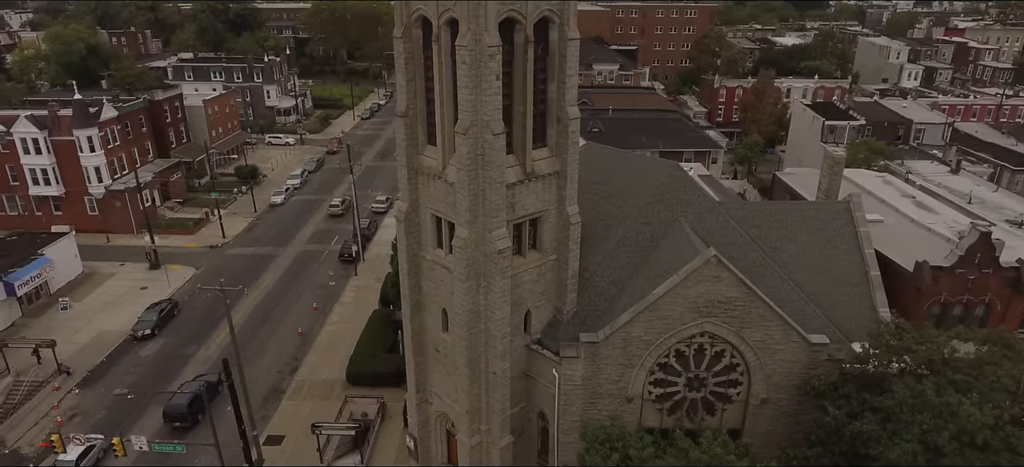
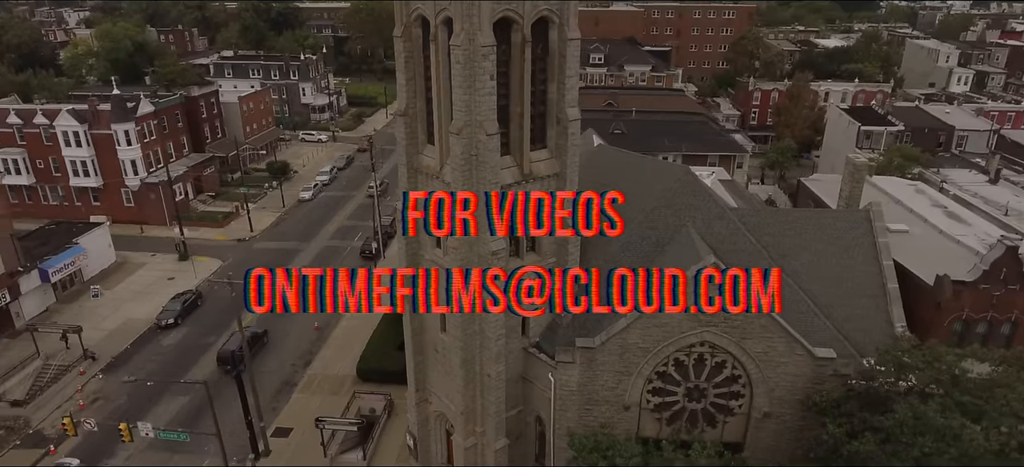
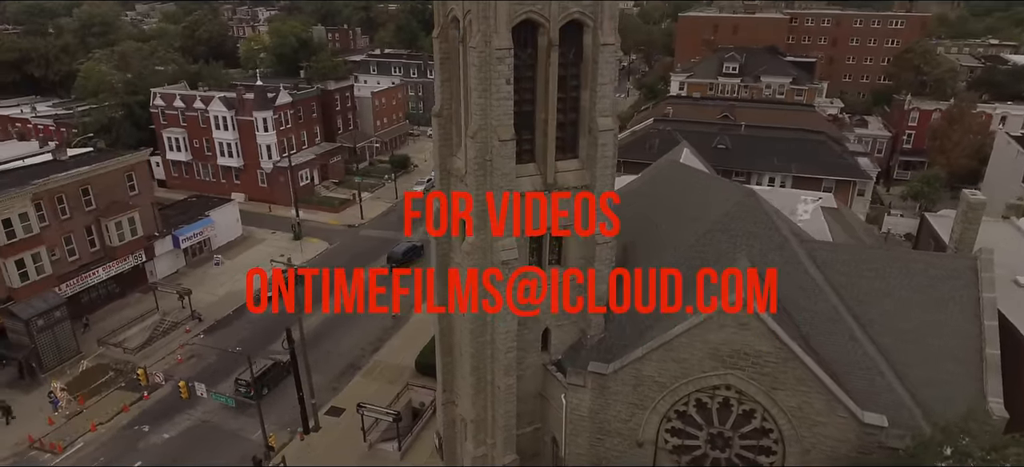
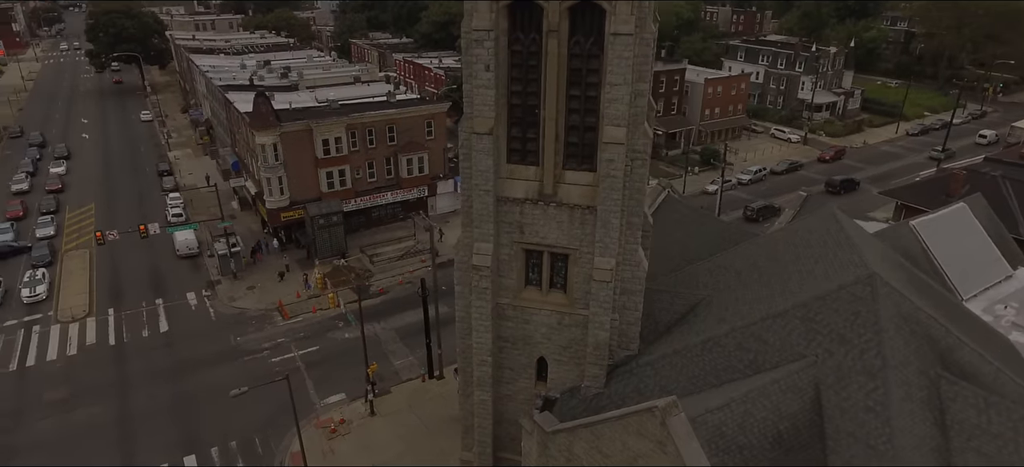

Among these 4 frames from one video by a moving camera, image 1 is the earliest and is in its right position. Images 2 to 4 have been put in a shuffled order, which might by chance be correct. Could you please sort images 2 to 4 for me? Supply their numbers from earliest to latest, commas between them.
2, 3, 4
